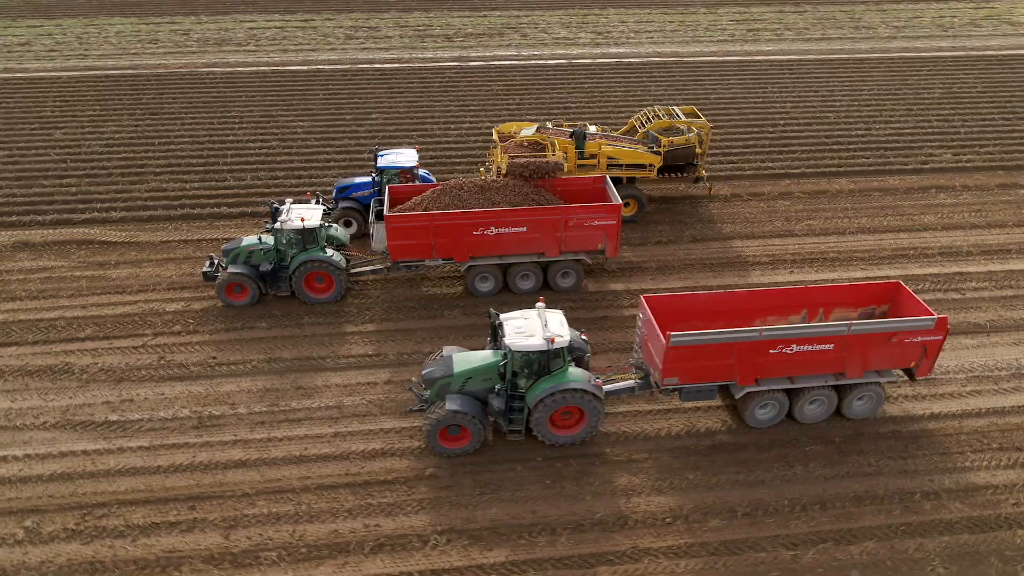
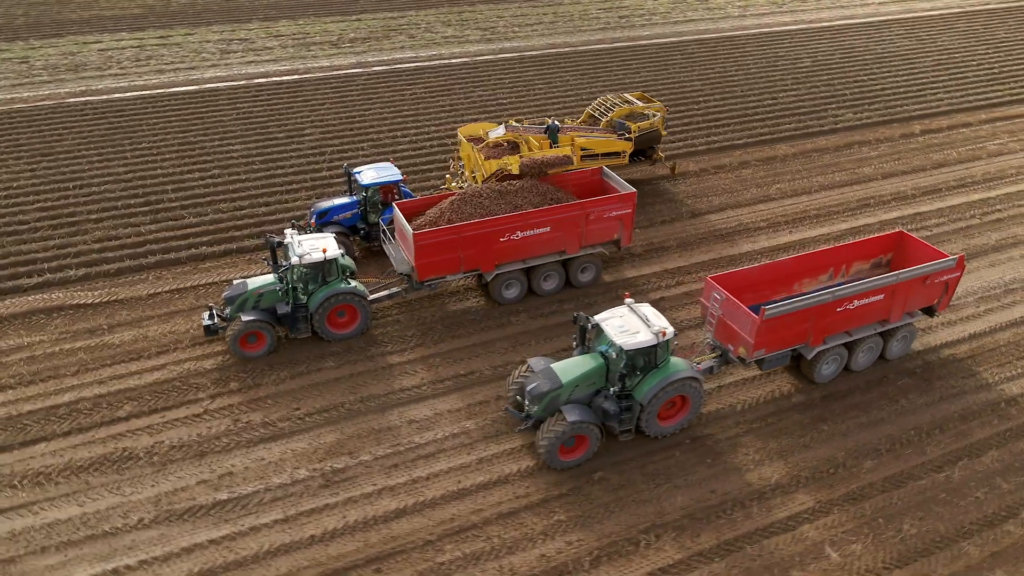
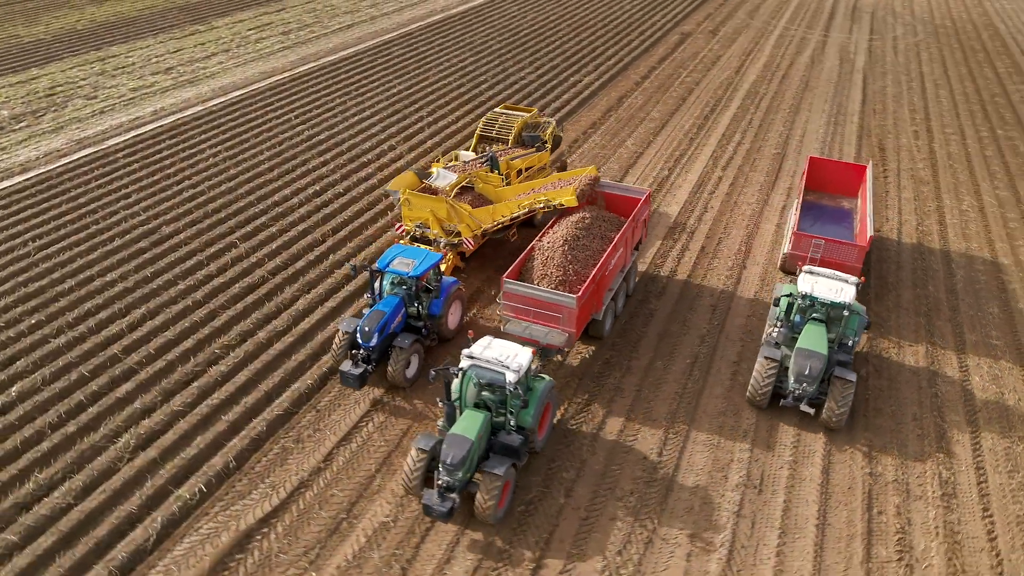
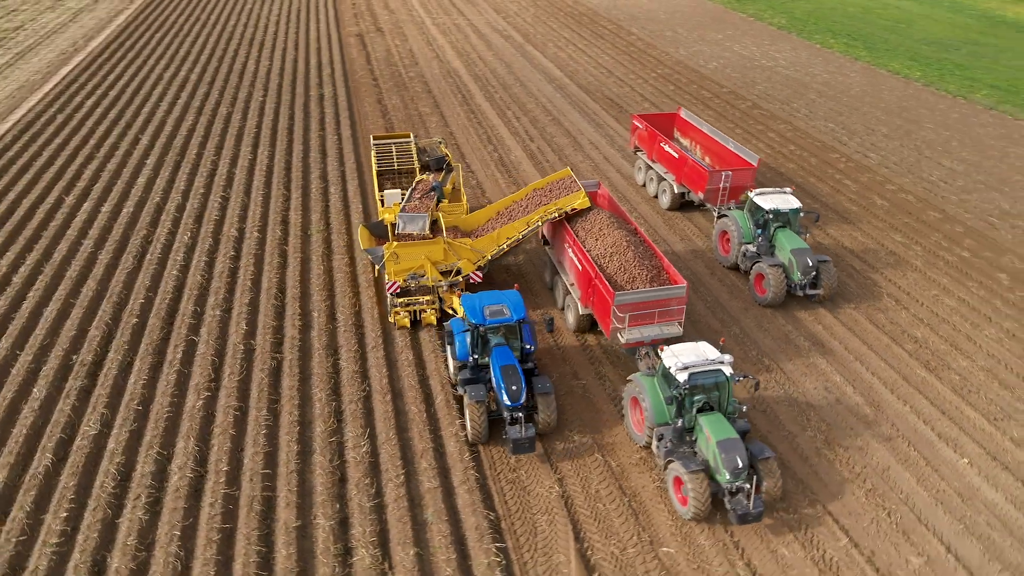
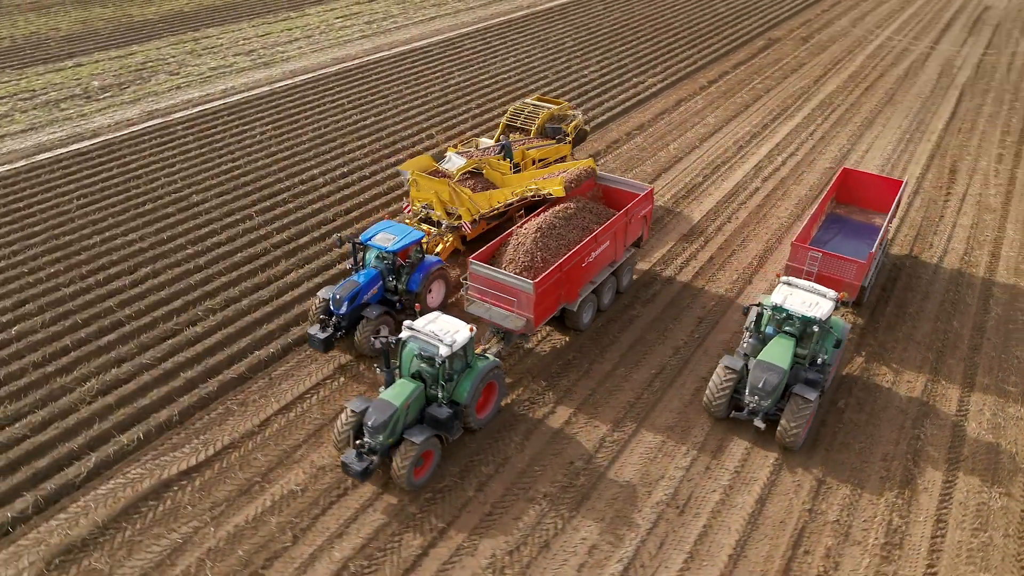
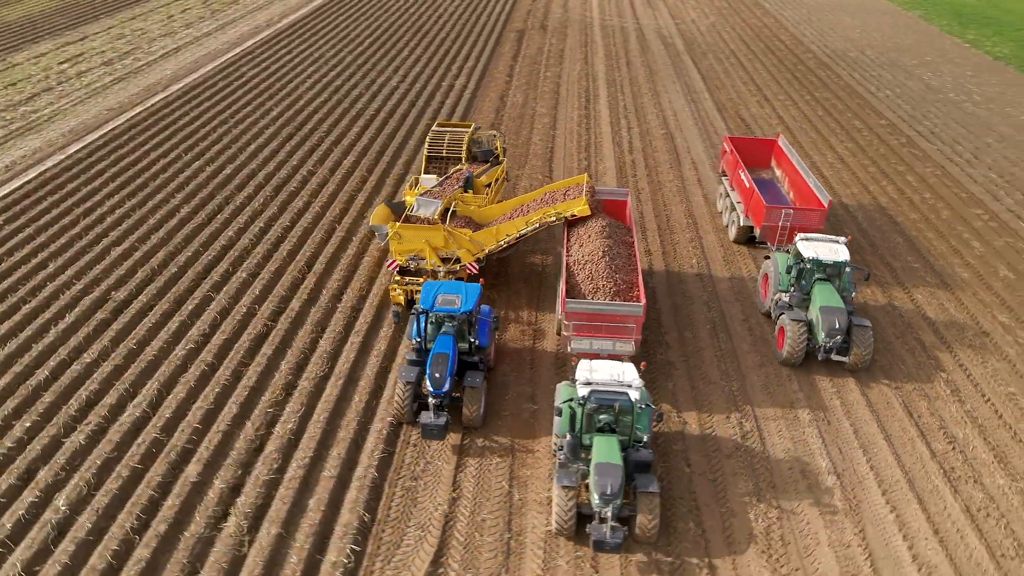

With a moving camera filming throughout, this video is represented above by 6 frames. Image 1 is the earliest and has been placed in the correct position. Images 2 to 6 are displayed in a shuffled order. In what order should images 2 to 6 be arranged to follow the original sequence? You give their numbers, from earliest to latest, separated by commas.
2, 5, 3, 6, 4
